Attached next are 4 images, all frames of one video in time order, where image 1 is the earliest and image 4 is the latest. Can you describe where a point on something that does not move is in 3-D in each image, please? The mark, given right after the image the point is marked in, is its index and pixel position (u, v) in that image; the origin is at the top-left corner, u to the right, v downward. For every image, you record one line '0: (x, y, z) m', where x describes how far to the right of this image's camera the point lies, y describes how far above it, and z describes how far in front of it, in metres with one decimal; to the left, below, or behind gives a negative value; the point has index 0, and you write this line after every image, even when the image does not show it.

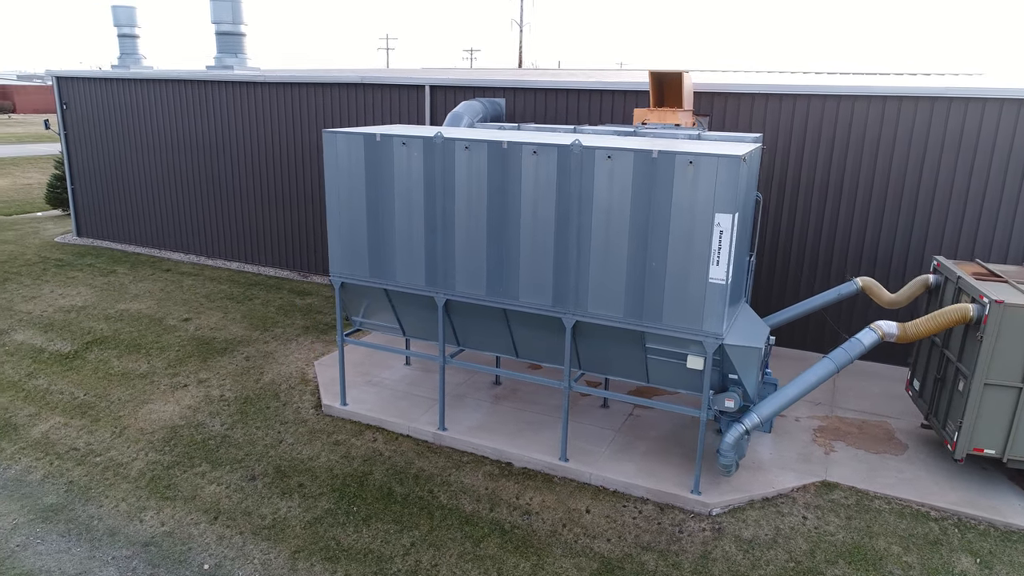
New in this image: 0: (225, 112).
0: (-5.8, +3.6, +14.5) m
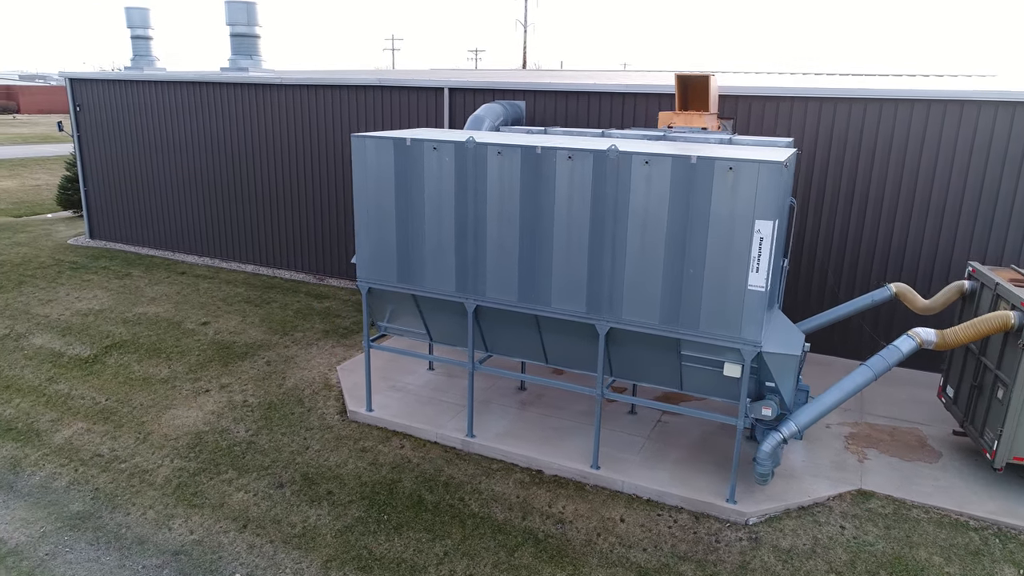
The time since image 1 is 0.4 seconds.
0: (-5.5, +3.5, +14.4) m
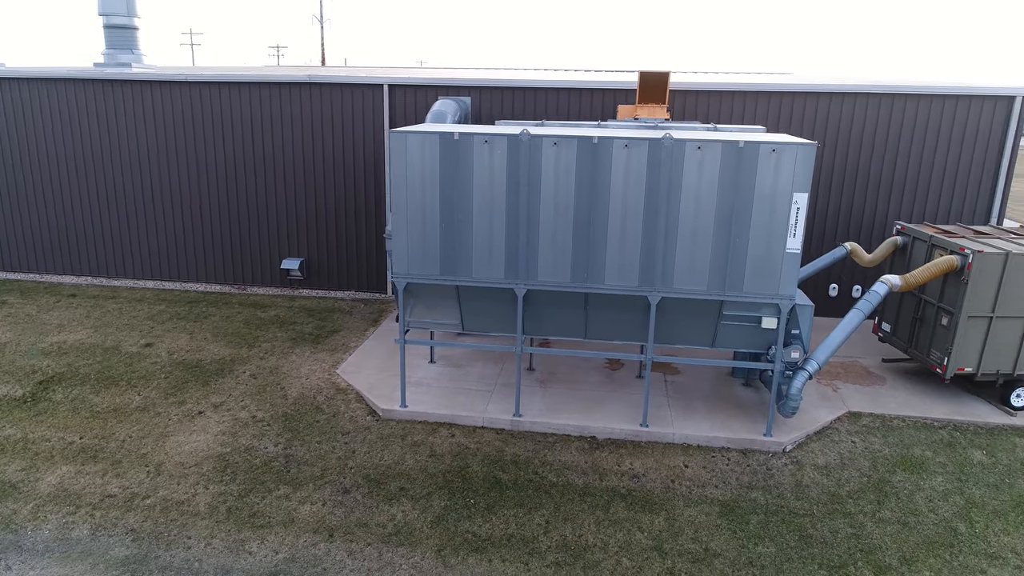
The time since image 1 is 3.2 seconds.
0: (-7.0, +3.2, +13.0) m
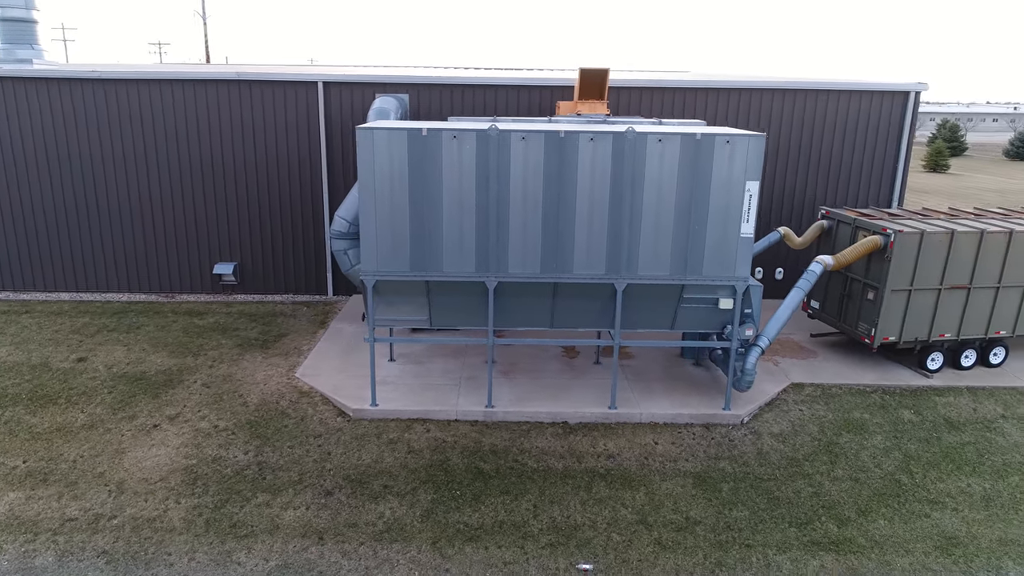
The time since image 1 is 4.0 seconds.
0: (-8.1, +2.9, +12.0) m
